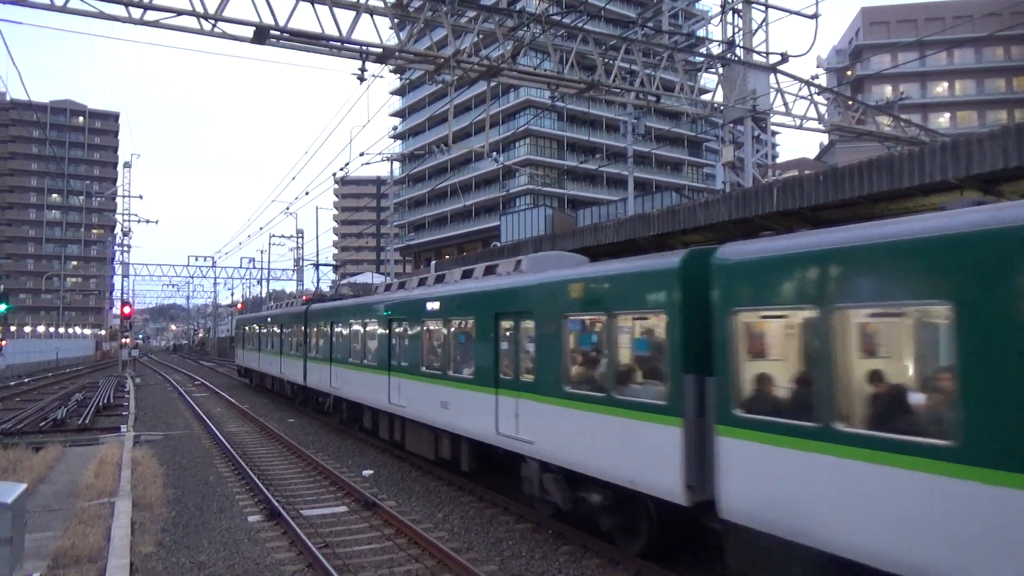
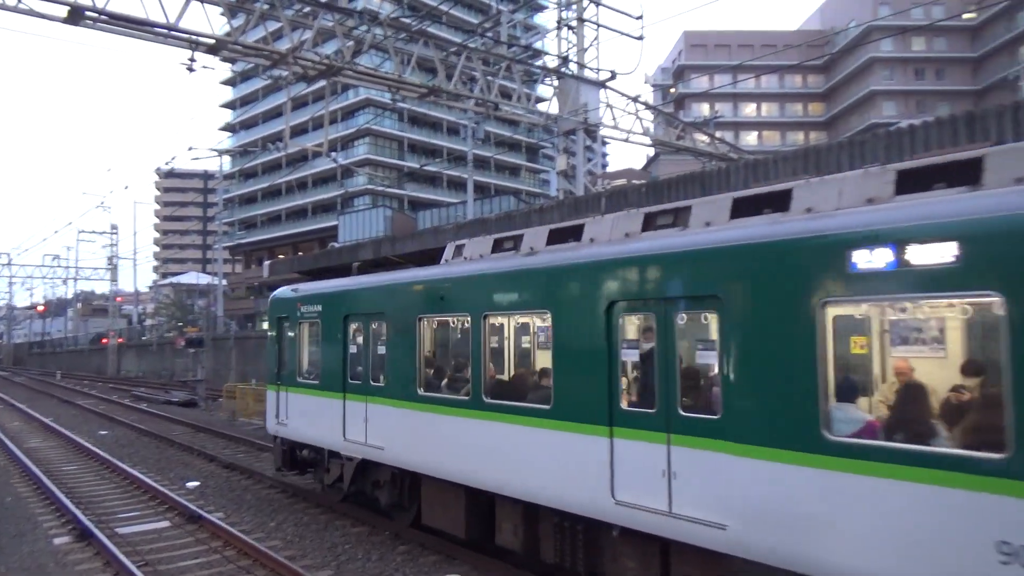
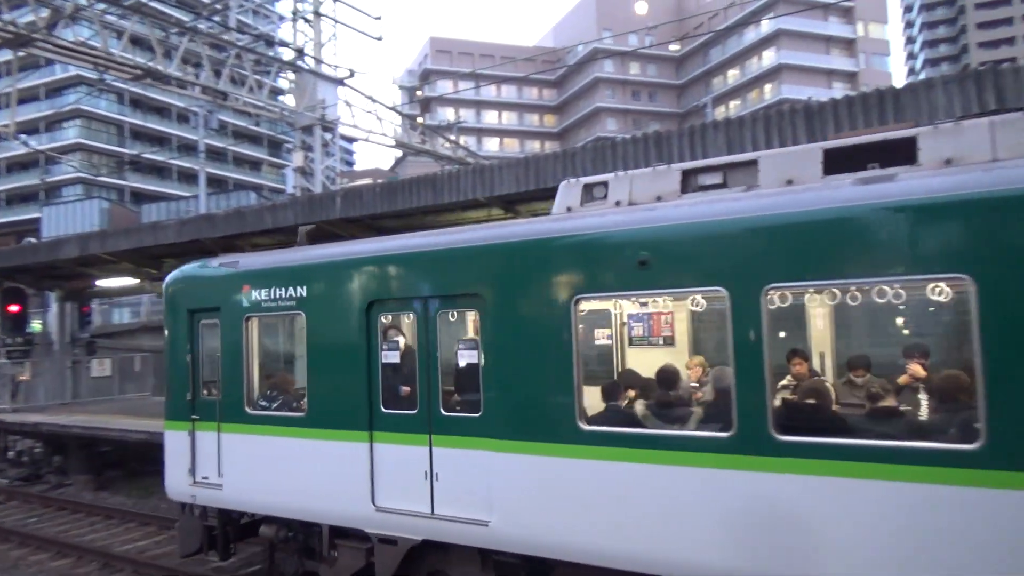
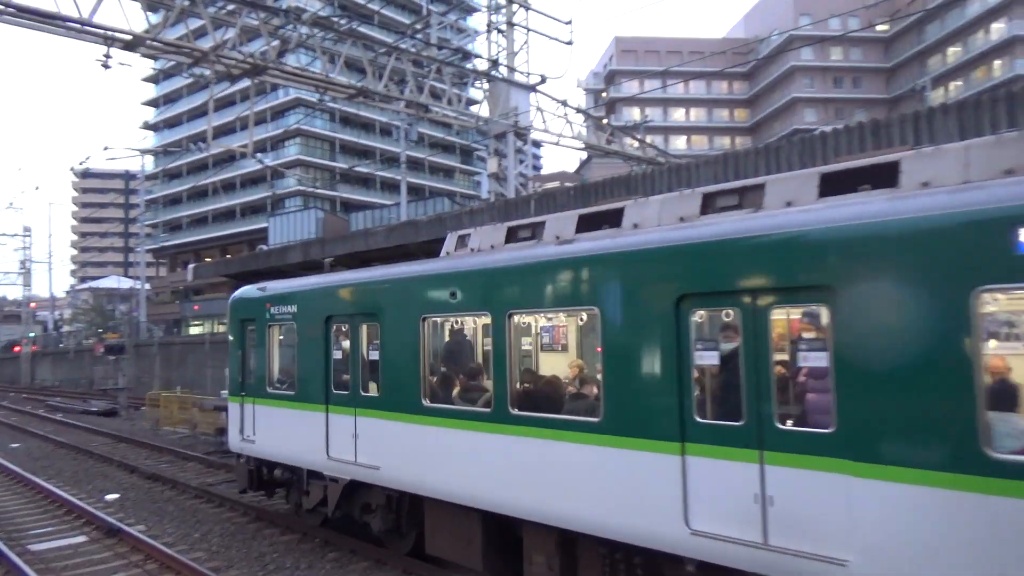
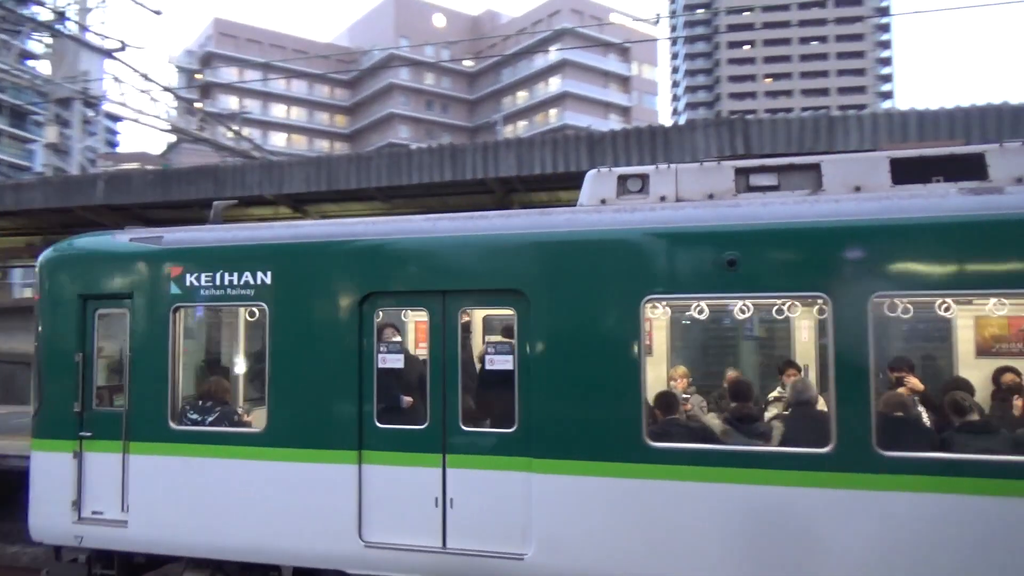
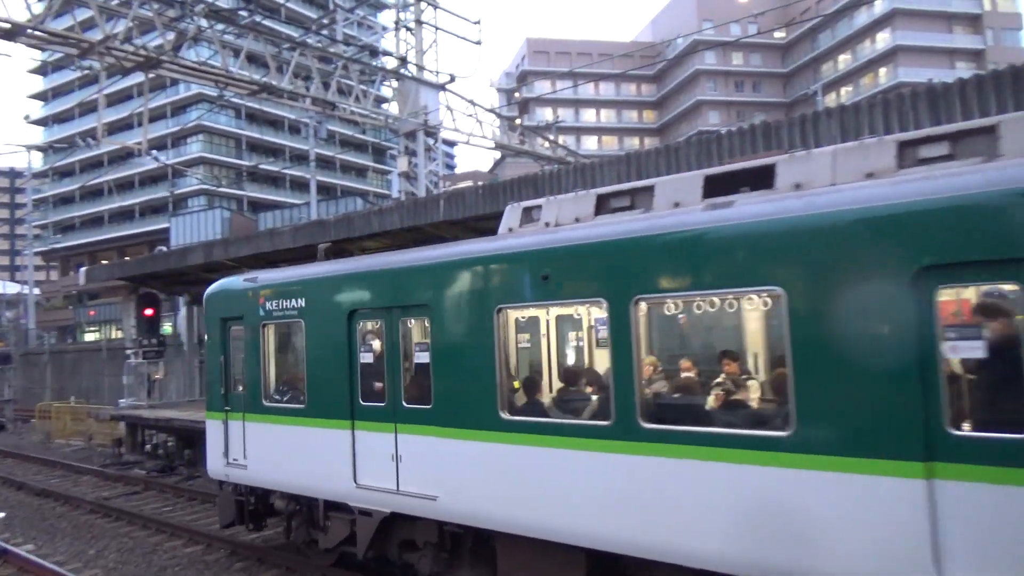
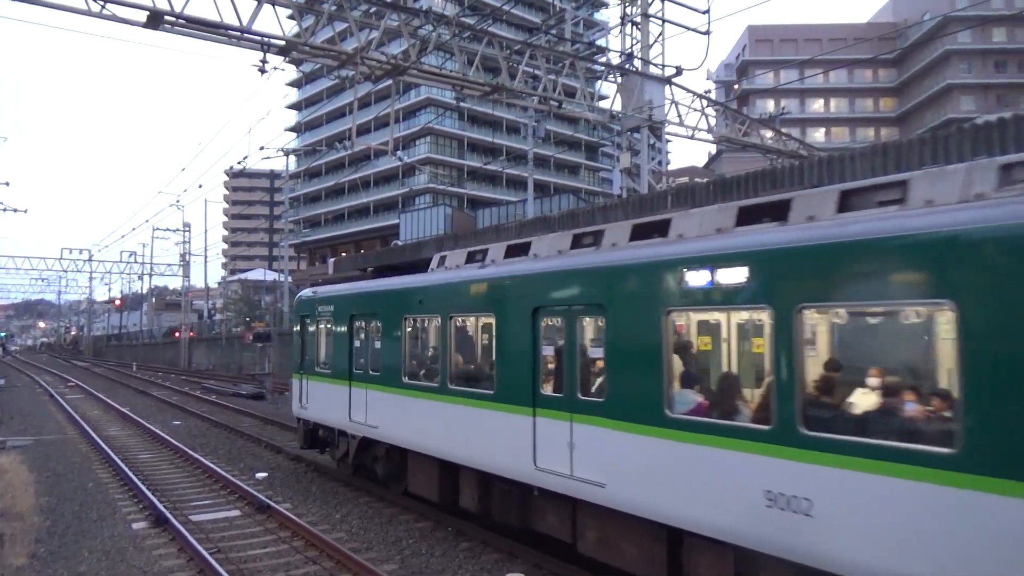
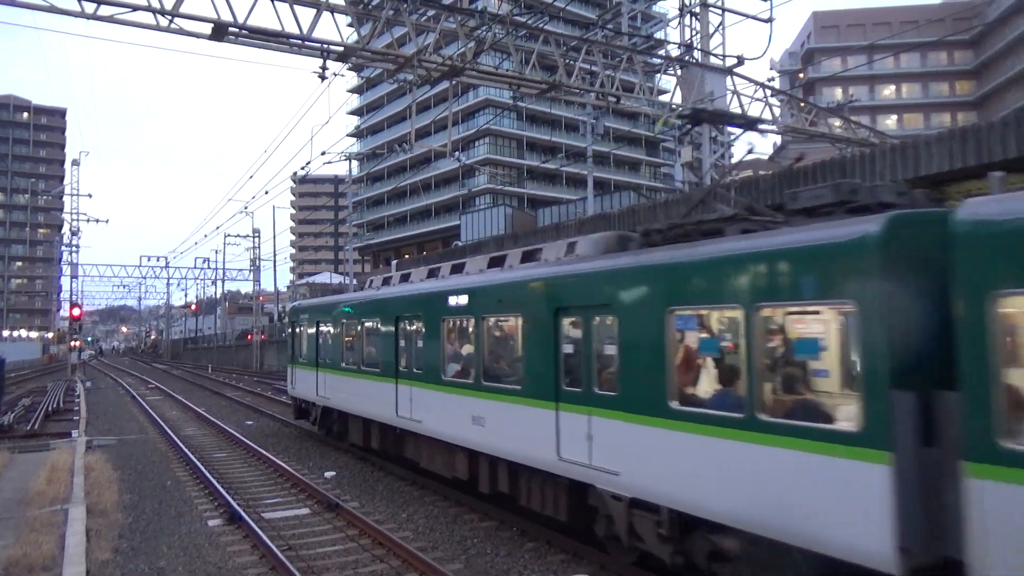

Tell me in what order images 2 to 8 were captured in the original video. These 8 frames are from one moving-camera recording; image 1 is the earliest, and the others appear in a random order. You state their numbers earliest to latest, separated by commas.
8, 7, 2, 4, 6, 3, 5
